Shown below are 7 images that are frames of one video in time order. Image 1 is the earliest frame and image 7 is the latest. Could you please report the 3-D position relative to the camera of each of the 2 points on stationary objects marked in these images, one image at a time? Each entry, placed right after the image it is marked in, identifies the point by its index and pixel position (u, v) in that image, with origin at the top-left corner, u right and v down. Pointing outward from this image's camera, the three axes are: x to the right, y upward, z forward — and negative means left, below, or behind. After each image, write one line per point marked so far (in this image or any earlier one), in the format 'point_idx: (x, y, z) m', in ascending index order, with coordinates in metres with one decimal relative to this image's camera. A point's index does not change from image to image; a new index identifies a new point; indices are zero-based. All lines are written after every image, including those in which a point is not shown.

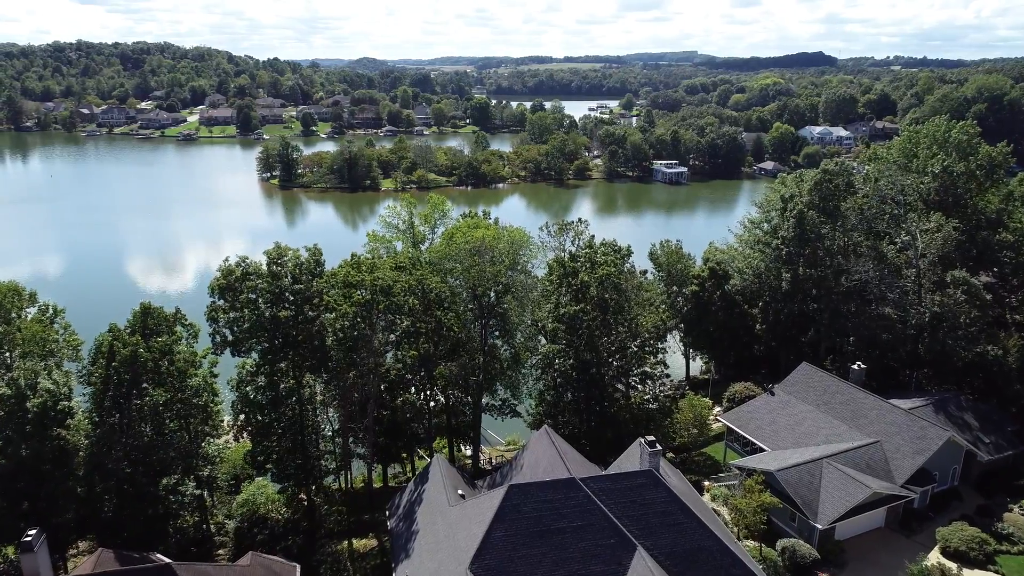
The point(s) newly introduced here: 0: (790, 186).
0: (+8.4, +3.0, +19.7) m
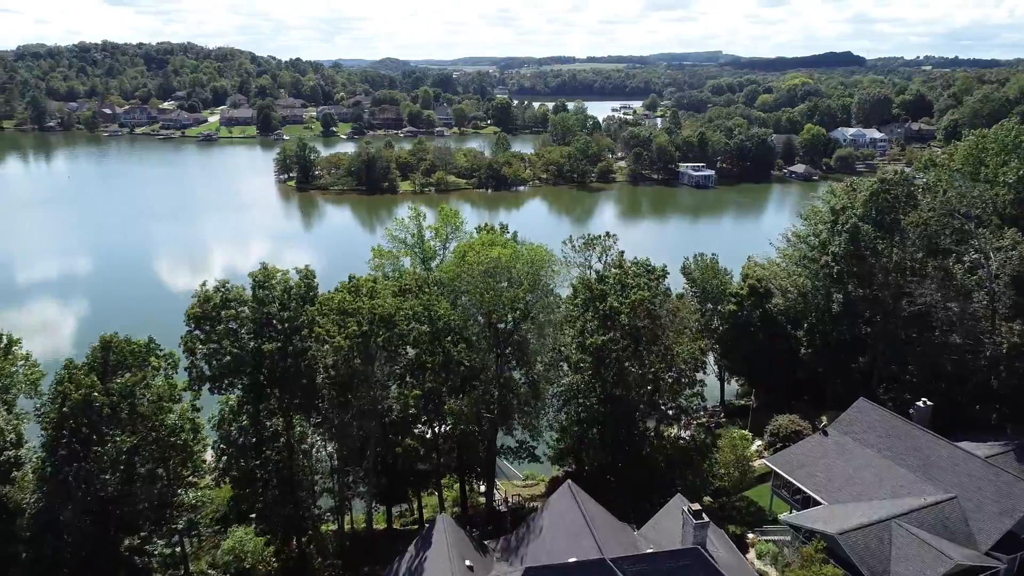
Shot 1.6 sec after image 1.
0: (+9.0, +2.4, +17.9) m
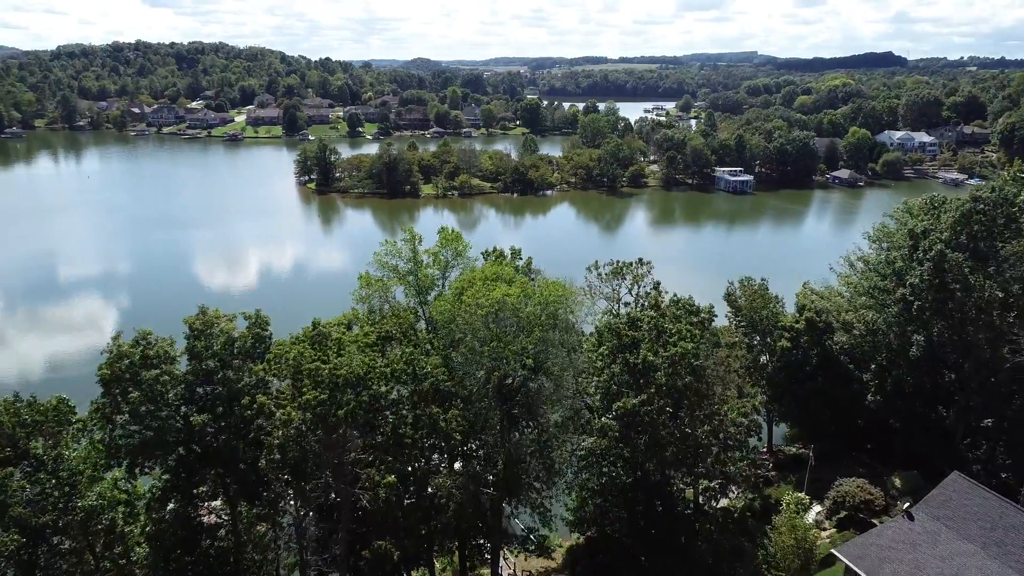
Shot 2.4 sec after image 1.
0: (+9.4, +1.6, +15.1) m
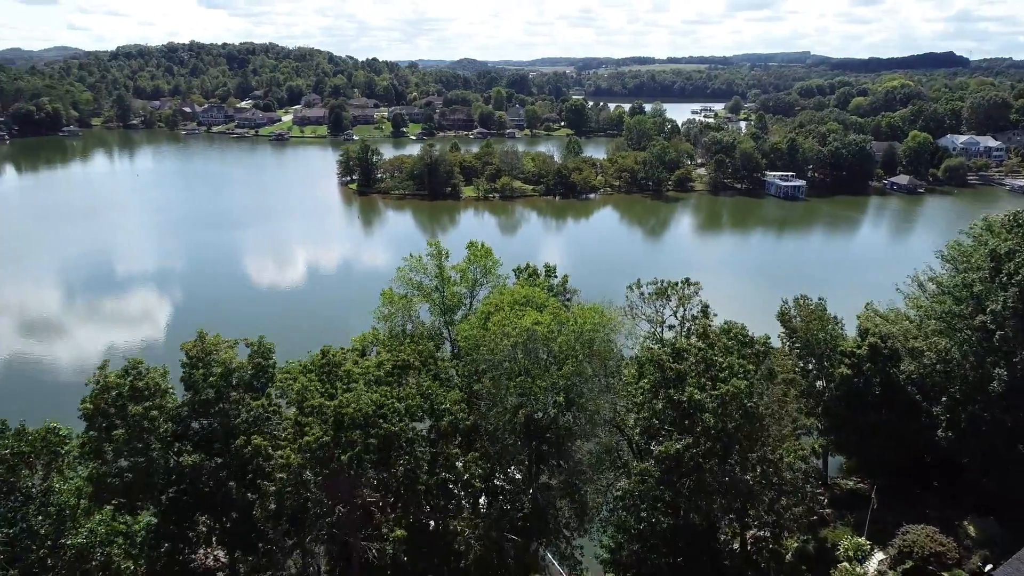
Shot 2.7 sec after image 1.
0: (+10.2, +1.0, +13.6) m
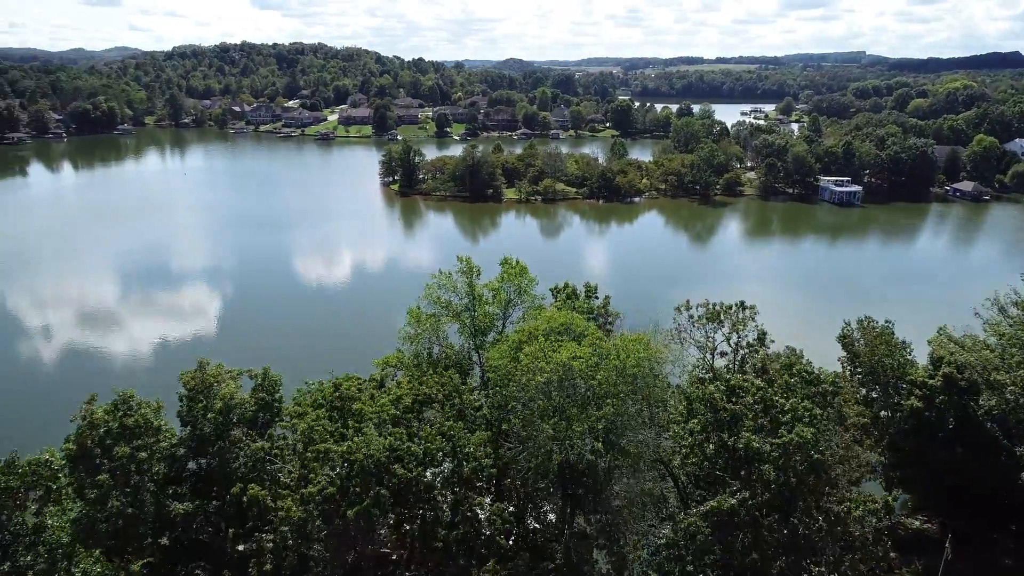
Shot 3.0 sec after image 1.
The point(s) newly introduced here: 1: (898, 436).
0: (+10.9, +0.5, +12.1) m
1: (+7.8, -3.0, +13.3) m
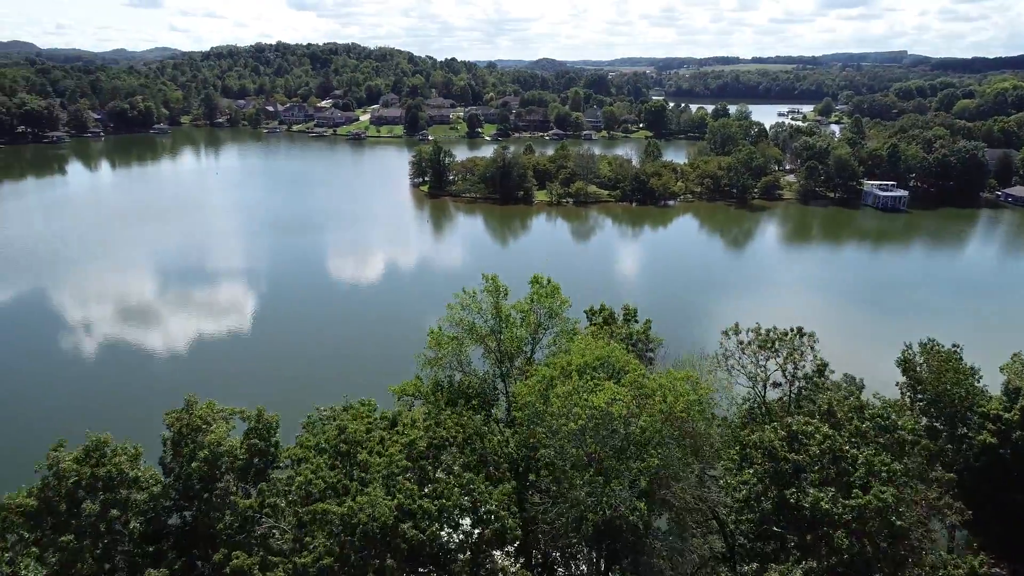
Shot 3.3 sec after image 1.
0: (+11.4, 0.0, +10.6) m
1: (+8.3, -3.4, +12.0) m
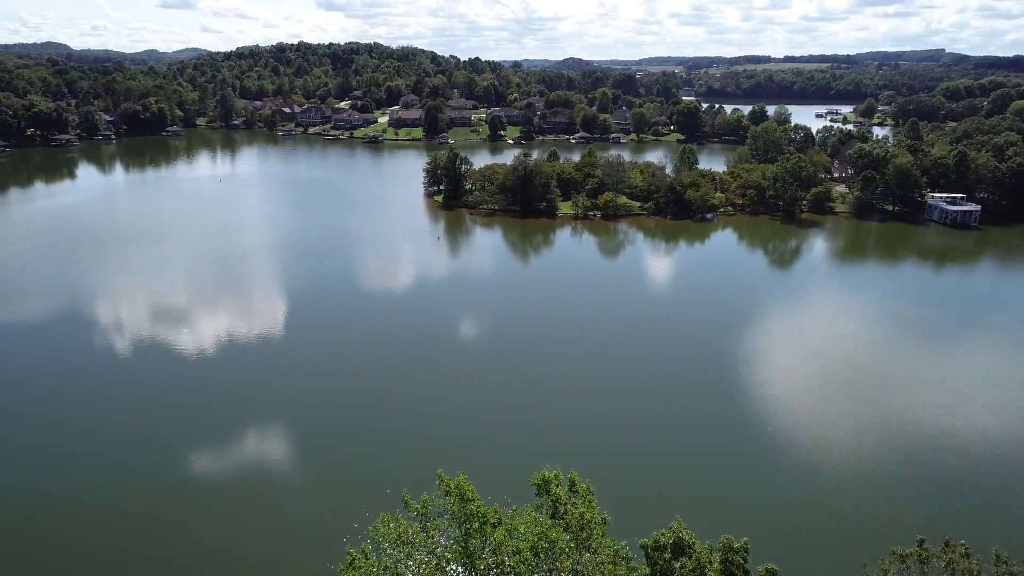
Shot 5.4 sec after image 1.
0: (+11.4, -1.6, +5.6) m
1: (+8.3, -5.0, +7.2) m
